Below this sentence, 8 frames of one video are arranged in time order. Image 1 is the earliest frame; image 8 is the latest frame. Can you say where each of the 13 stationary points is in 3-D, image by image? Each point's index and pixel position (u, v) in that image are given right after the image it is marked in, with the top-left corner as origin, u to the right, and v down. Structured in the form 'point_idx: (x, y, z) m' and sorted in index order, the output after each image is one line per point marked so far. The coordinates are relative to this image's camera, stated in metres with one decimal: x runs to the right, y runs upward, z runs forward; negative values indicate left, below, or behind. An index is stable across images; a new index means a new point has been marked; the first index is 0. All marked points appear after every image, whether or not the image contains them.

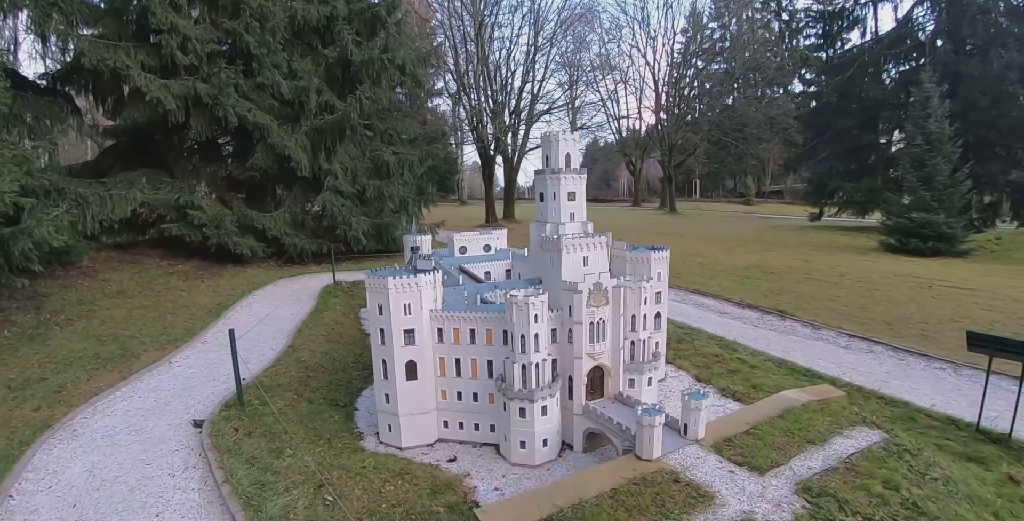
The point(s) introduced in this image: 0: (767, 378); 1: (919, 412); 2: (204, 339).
0: (+8.5, -3.8, +18.2) m
1: (+11.8, -4.1, +16.3) m
2: (-11.0, -2.8, +19.2) m
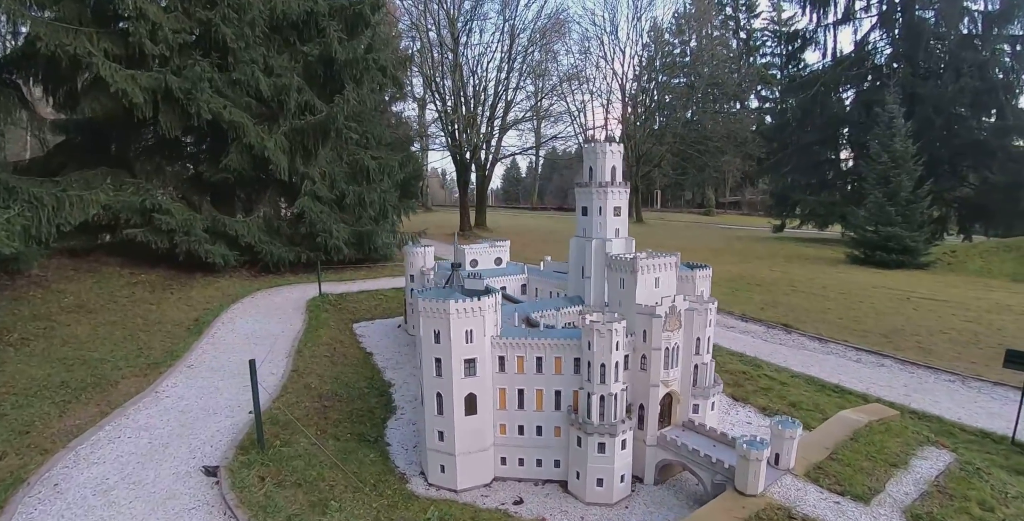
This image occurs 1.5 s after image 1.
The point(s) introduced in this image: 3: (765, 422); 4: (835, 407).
0: (+9.4, -4.3, +17.5) m
1: (+12.8, -4.6, +15.9) m
2: (-10.1, -3.2, +17.0) m
3: (+7.8, -4.7, +16.2) m
4: (+10.1, -4.3, +16.8) m
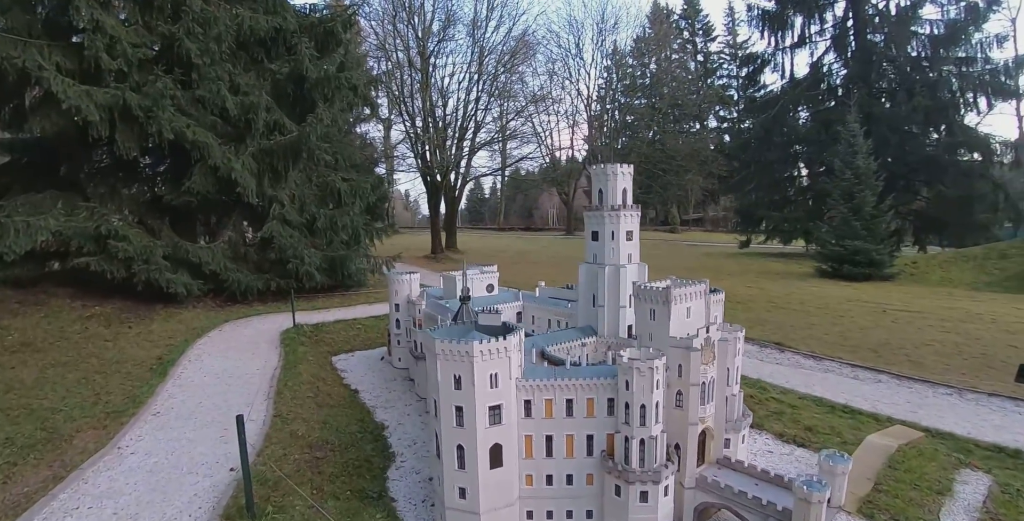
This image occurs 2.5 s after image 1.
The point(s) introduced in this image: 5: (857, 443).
0: (+9.5, -4.8, +16.9) m
1: (+13.0, -5.0, +15.4) m
2: (-10.0, -4.2, +15.1) m
3: (+8.0, -5.3, +15.4) m
4: (+10.2, -4.9, +16.2) m
5: (+9.9, -5.0, +15.3) m
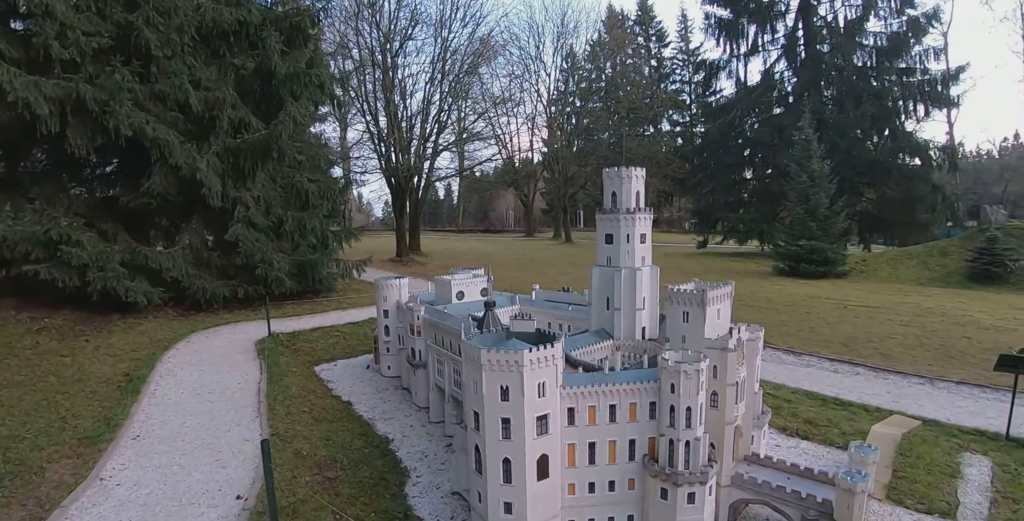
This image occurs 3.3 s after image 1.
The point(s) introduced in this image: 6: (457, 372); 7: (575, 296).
0: (+9.6, -4.8, +17.1) m
1: (+13.2, -4.9, +16.0) m
2: (-9.6, -4.4, +13.7) m
3: (+8.2, -5.3, +15.6) m
4: (+10.4, -4.8, +16.5) m
5: (+10.2, -4.9, +15.6) m
6: (-1.5, -3.3, +15.6) m
7: (+2.4, -1.4, +20.0) m
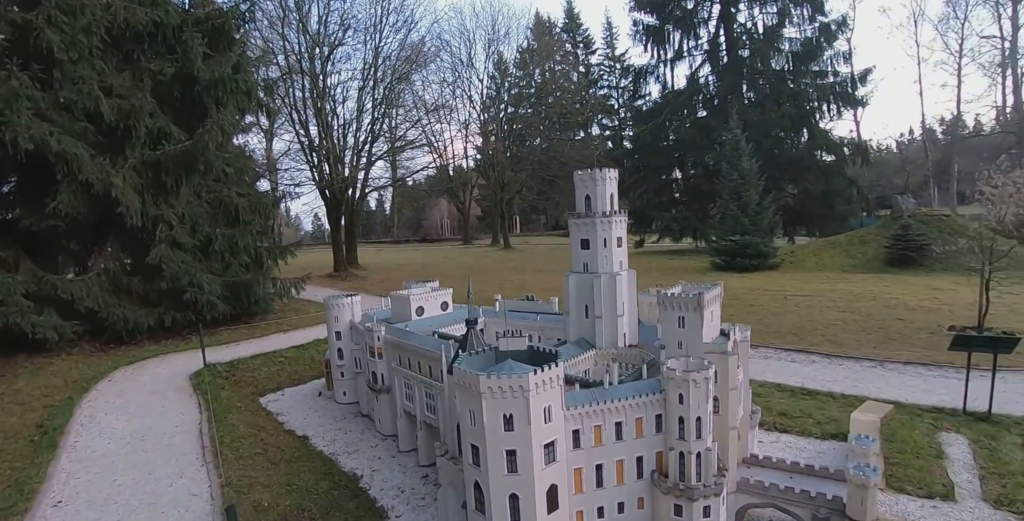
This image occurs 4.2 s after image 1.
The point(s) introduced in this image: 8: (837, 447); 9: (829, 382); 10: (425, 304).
0: (+8.7, -4.6, +17.3) m
1: (+12.5, -4.6, +16.6) m
2: (-10.0, -5.1, +11.6) m
3: (+7.6, -5.1, +15.6) m
4: (+9.6, -4.6, +16.7) m
5: (+9.5, -4.7, +15.8) m
6: (-2.2, -3.7, +14.5) m
7: (+1.1, -1.6, +19.3) m
8: (+9.0, -5.1, +14.7) m
9: (+10.9, -4.2, +18.5) m
10: (-3.2, -1.6, +19.6) m
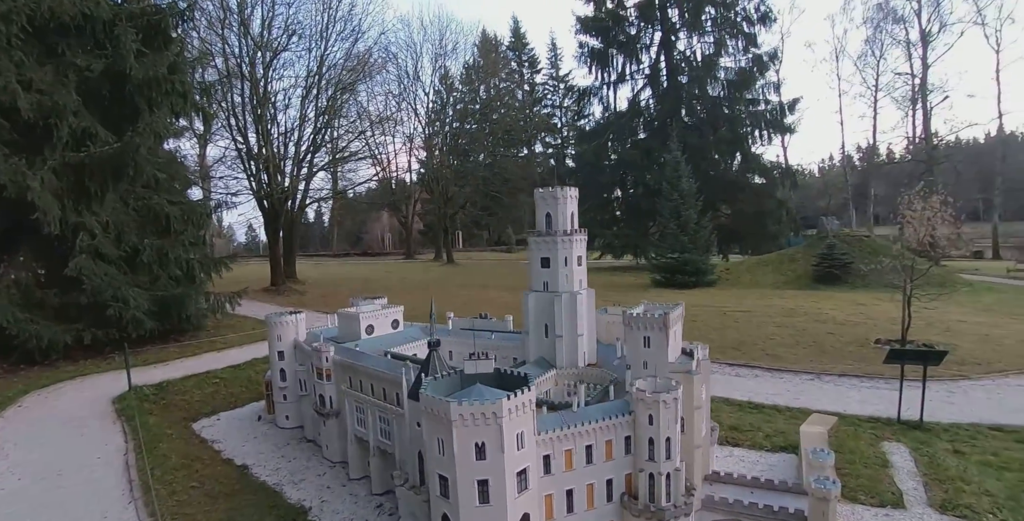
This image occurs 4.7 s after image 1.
0: (+7.3, -5.3, +17.7) m
1: (+11.1, -5.2, +17.4) m
2: (-10.7, -5.4, +10.2) m
3: (+6.3, -5.7, +15.9) m
4: (+8.2, -5.2, +17.3) m
5: (+8.2, -5.3, +16.3) m
6: (-3.2, -4.1, +13.8) m
7: (-0.5, -2.2, +19.0) m
8: (+7.8, -5.6, +15.2) m
9: (+9.3, -4.8, +19.2) m
10: (-4.8, -2.2, +18.8) m
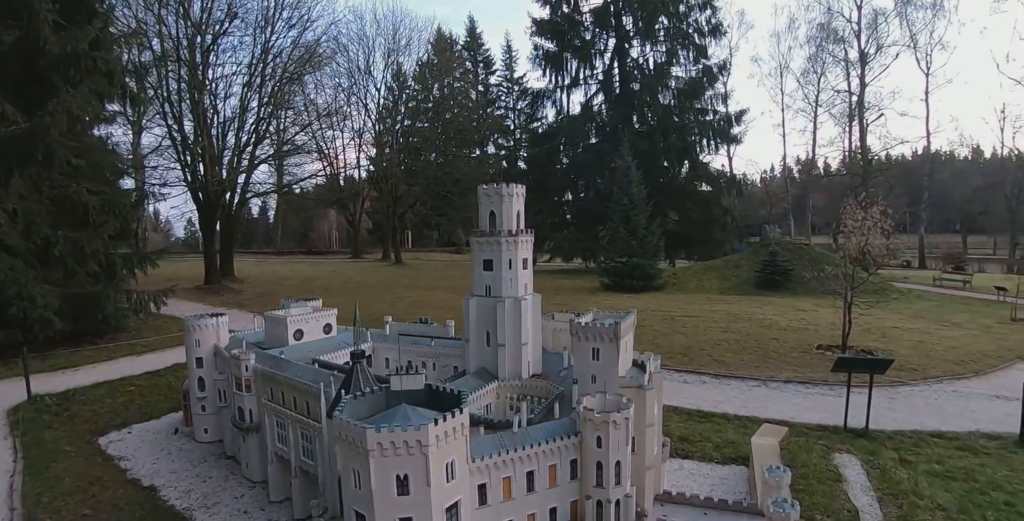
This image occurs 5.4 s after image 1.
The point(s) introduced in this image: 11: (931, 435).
0: (+5.4, -5.4, +17.3) m
1: (+9.2, -5.4, +17.3) m
2: (-11.8, -5.2, +8.1) m
3: (+4.6, -5.9, +15.4) m
4: (+6.4, -5.4, +16.9) m
5: (+6.5, -5.5, +16.0) m
6: (-4.7, -4.1, +12.5) m
7: (-2.4, -2.3, +17.9) m
8: (+6.2, -5.8, +14.7) m
9: (+7.4, -5.0, +18.9) m
10: (-6.7, -2.1, +17.3) m
11: (+13.0, -5.4, +16.8) m
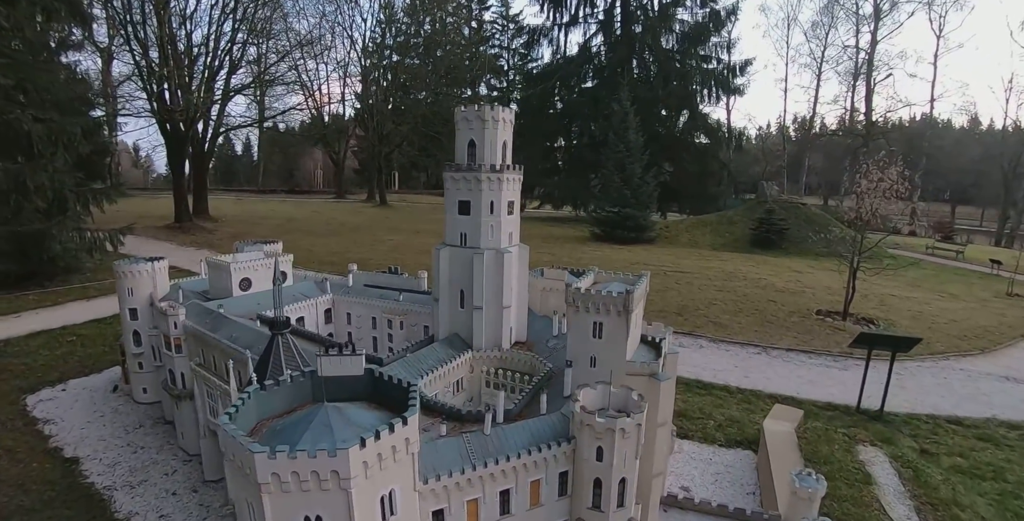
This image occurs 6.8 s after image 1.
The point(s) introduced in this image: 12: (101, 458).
0: (+4.8, -4.1, +15.5) m
1: (+8.6, -4.2, +15.7) m
2: (-12.2, -4.2, +6.0) m
3: (+4.0, -4.7, +13.6) m
4: (+5.8, -4.1, +15.2) m
5: (+5.9, -4.3, +14.3) m
6: (-5.2, -2.9, +10.4) m
7: (-2.9, -0.6, +15.7) m
8: (+5.6, -4.8, +13.1) m
9: (+6.7, -3.6, +17.2) m
10: (-7.2, -0.4, +15.0) m
11: (+12.4, -4.4, +15.2) m
12: (-10.0, -4.7, +13.0) m
